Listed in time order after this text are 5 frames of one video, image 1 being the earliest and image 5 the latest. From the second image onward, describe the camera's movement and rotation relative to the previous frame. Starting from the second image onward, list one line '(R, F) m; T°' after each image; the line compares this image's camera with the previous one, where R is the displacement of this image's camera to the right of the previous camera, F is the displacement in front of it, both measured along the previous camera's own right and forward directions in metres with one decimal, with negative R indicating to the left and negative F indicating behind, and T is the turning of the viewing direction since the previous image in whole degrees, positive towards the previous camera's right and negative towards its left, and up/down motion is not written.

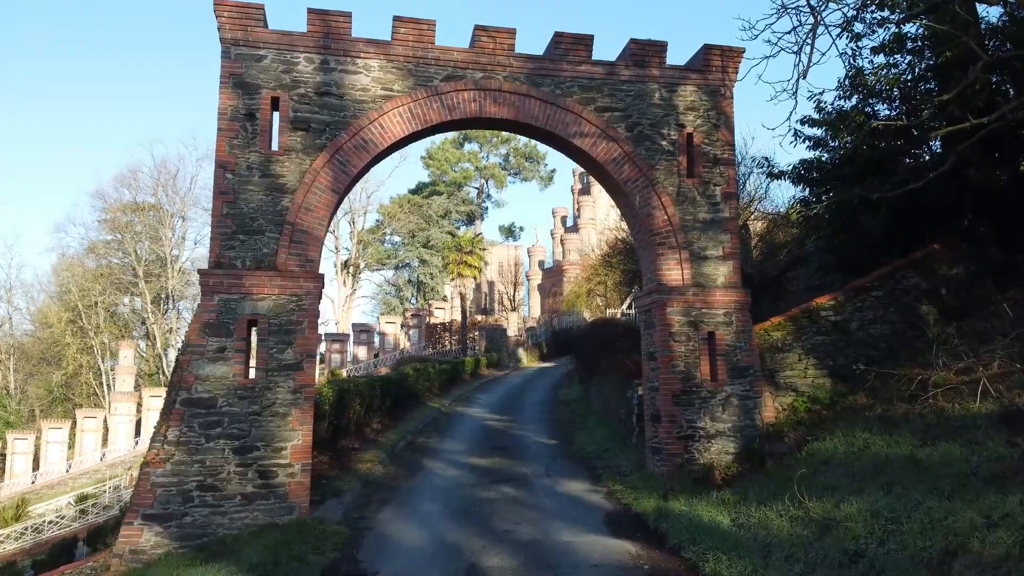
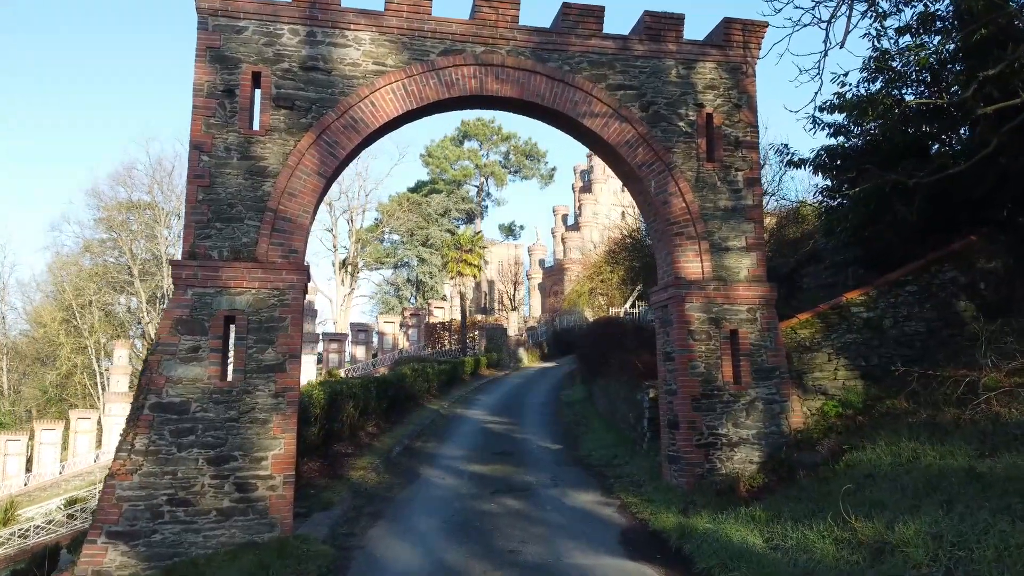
(0.0, +0.8) m; 0°
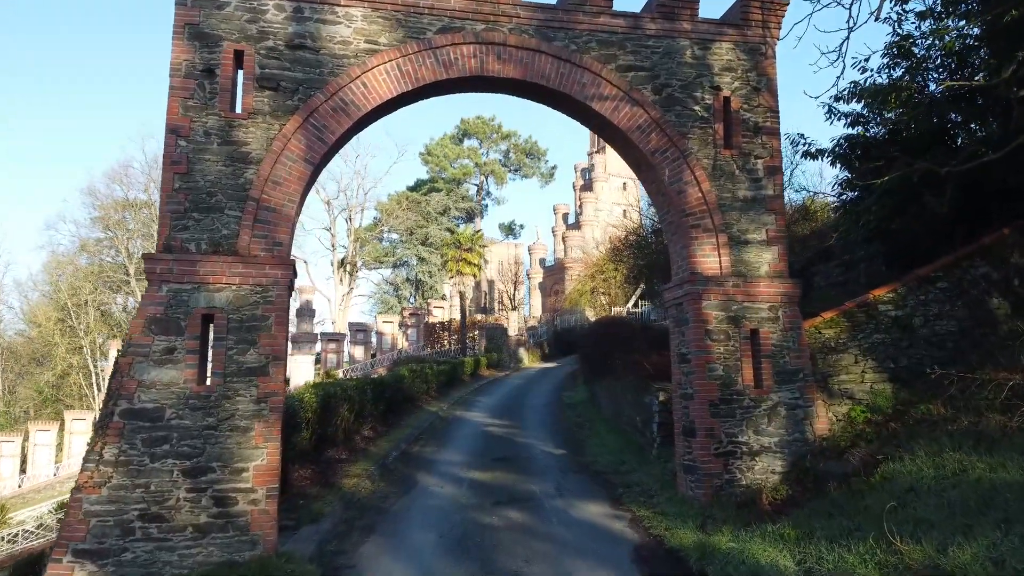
(0.0, +0.6) m; 0°
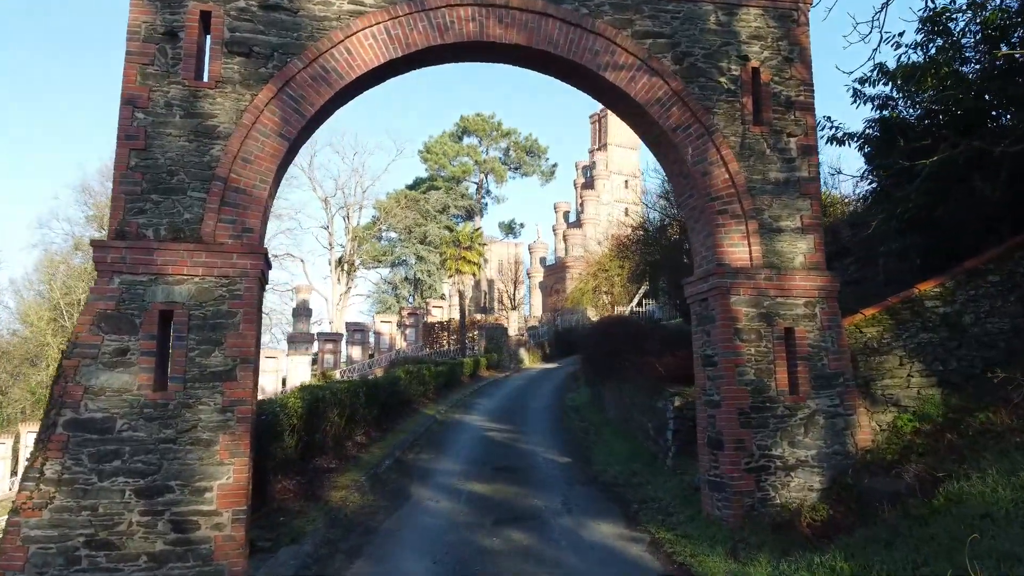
(0.0, +0.9) m; 0°
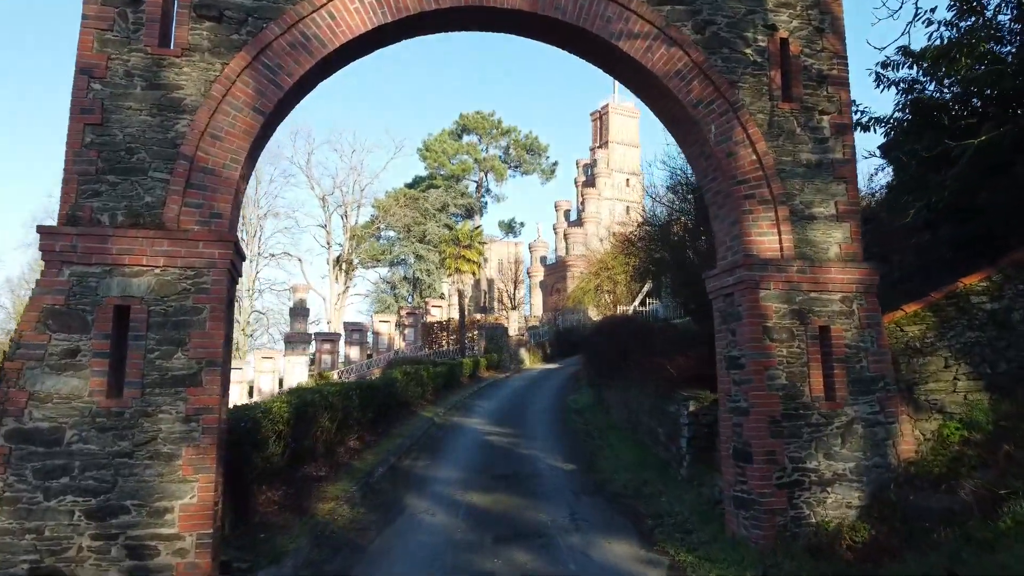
(0.0, +0.7) m; 0°
